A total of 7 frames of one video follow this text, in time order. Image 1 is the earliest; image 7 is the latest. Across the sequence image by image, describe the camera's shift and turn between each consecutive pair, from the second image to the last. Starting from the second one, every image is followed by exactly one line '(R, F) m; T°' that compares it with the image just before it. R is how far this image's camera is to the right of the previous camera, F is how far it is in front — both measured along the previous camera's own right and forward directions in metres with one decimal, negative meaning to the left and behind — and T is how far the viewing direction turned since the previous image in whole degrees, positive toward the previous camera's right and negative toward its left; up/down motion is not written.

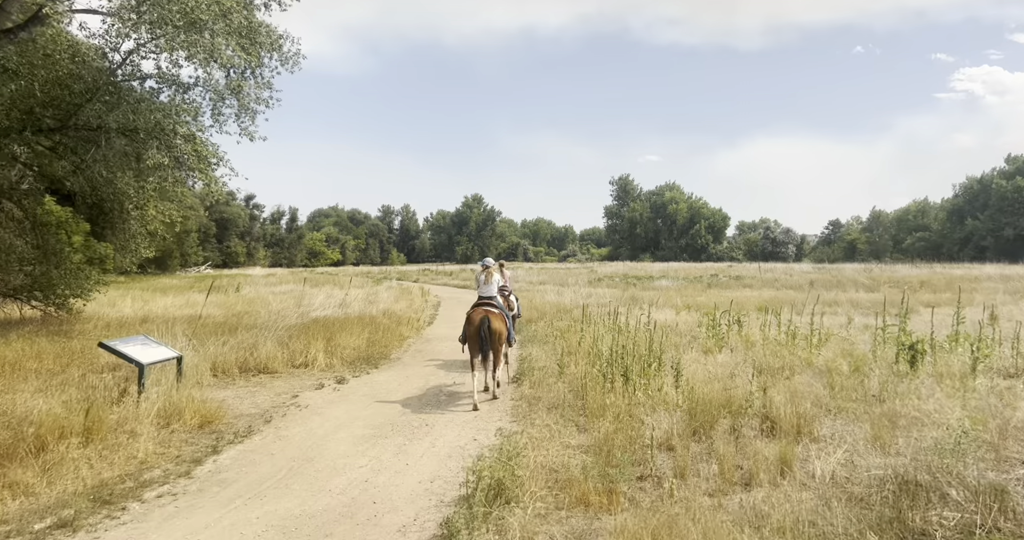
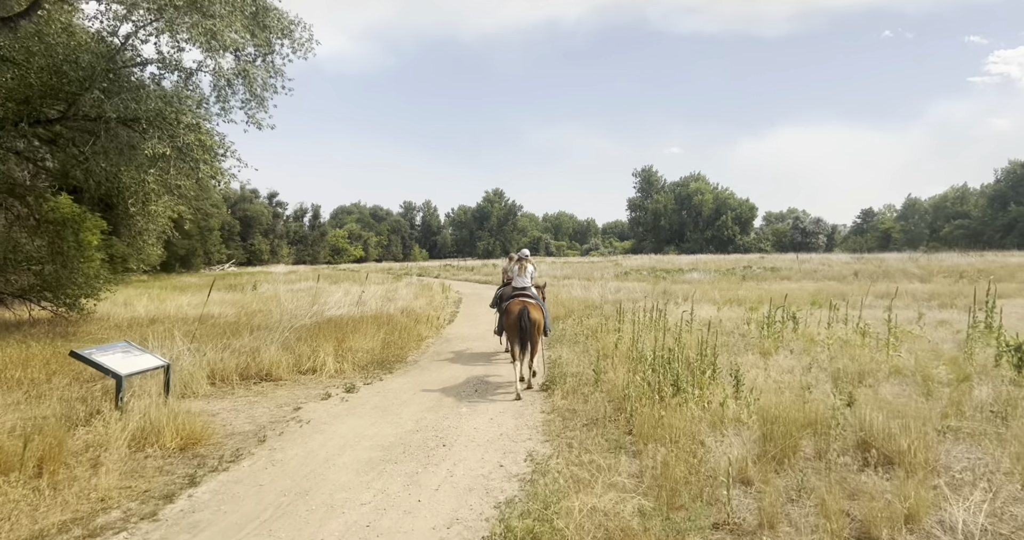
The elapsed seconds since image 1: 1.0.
(-0.1, +1.4) m; -2°
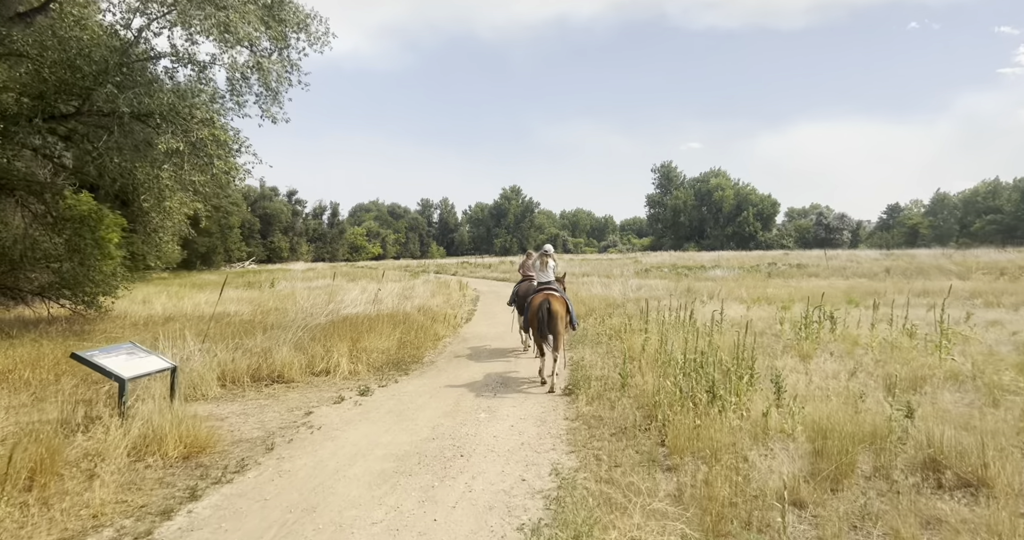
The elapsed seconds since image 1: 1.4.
(-0.1, +0.5) m; -2°
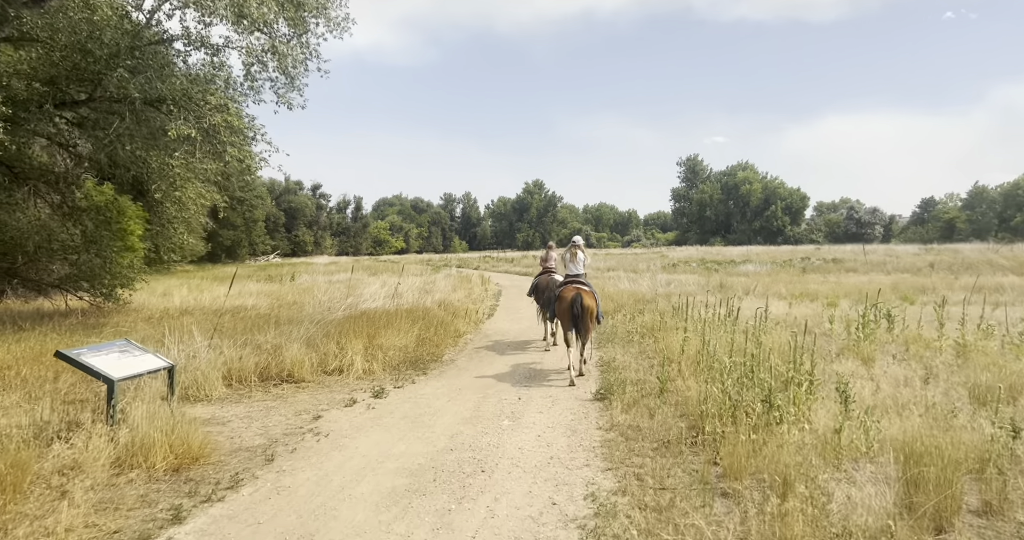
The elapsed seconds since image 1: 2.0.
(-0.1, +0.9) m; -2°
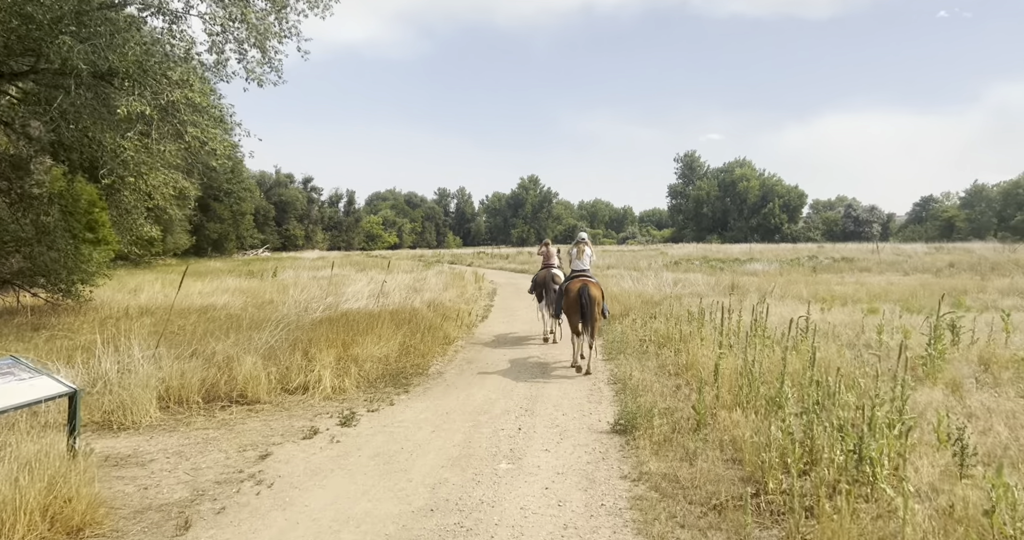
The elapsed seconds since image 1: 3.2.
(-0.1, +1.8) m; +1°
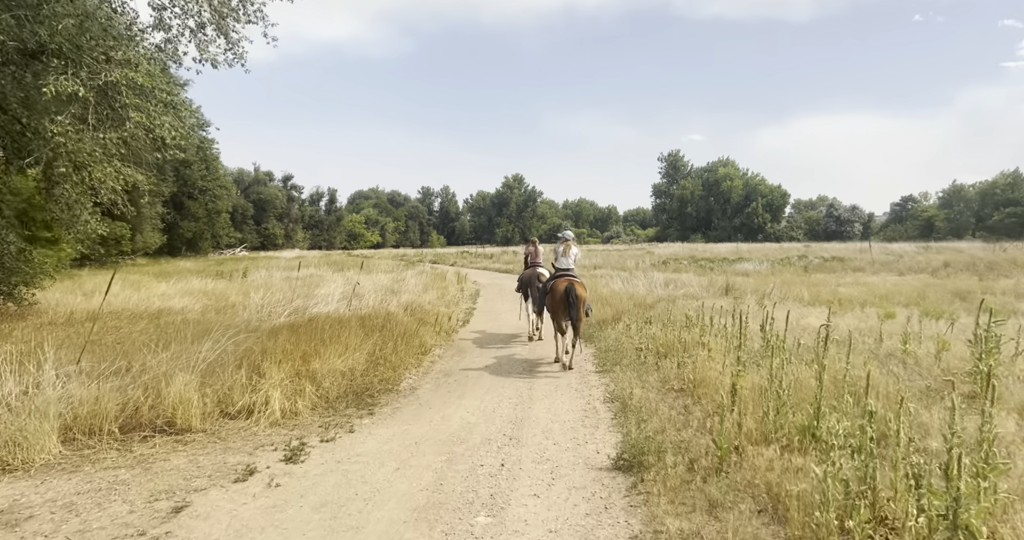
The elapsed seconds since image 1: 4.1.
(0.0, +1.3) m; +1°
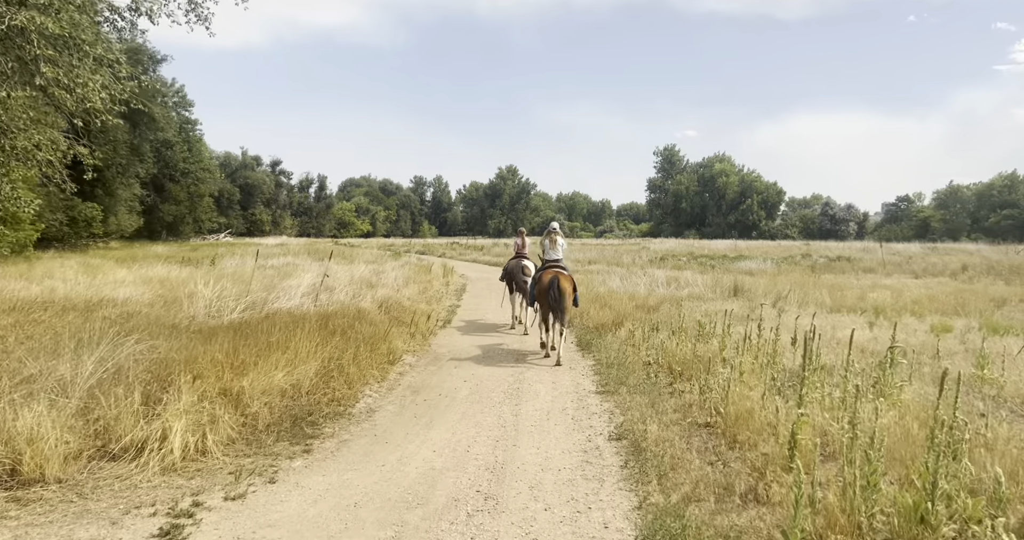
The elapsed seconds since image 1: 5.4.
(+0.1, +2.0) m; +1°
